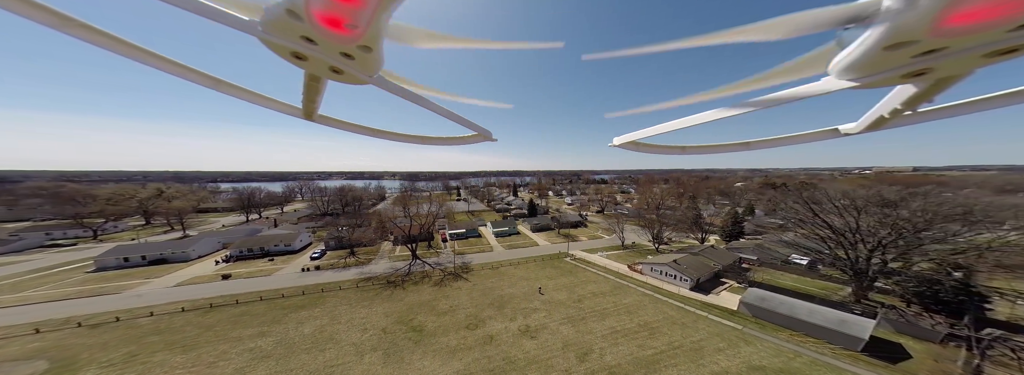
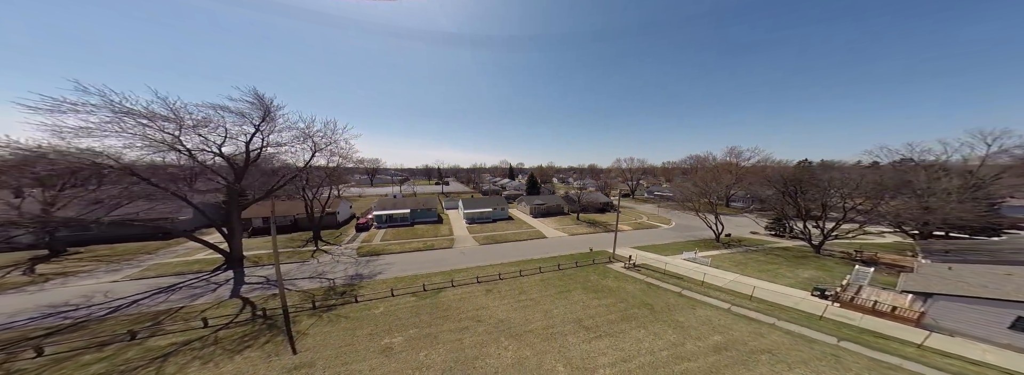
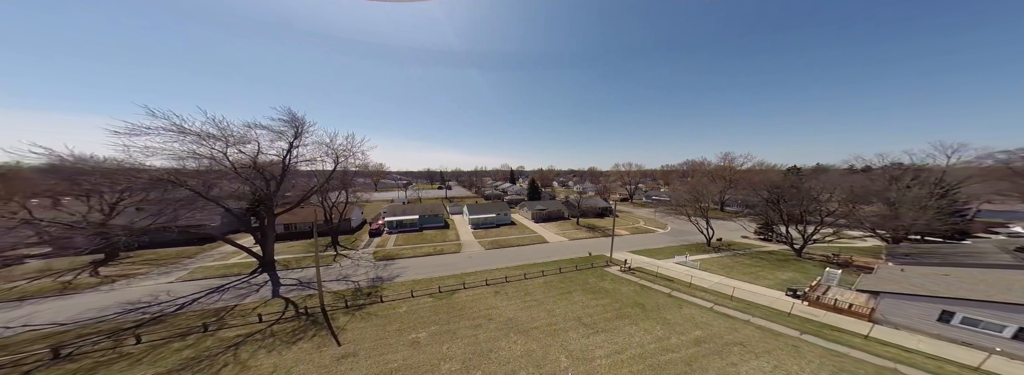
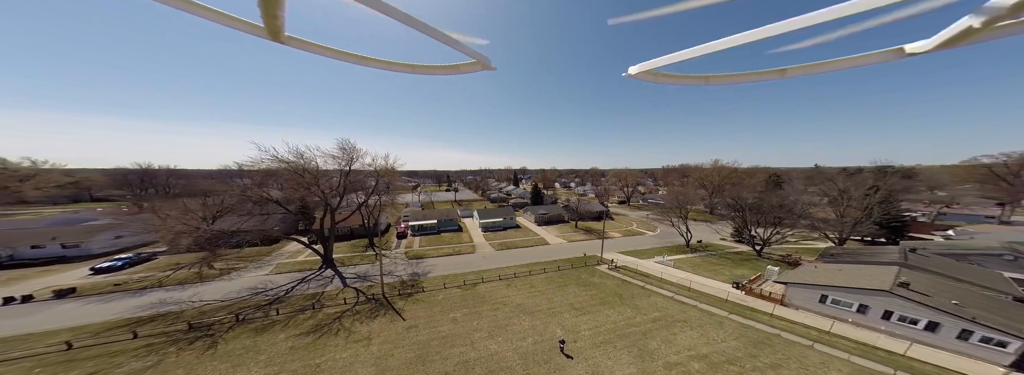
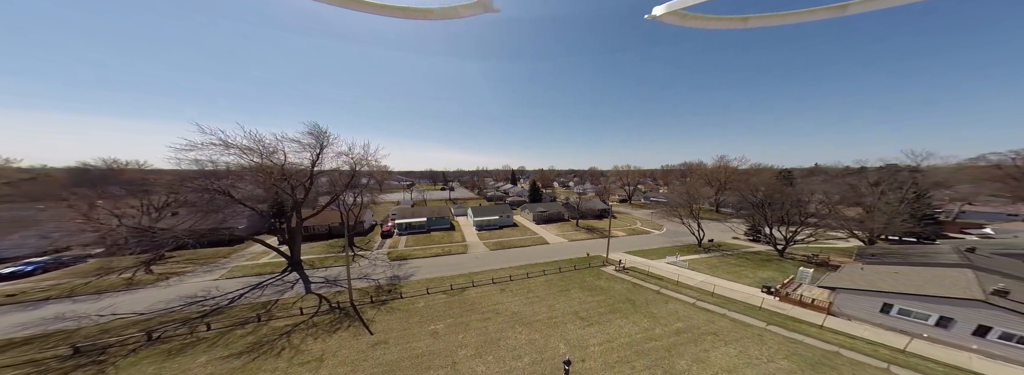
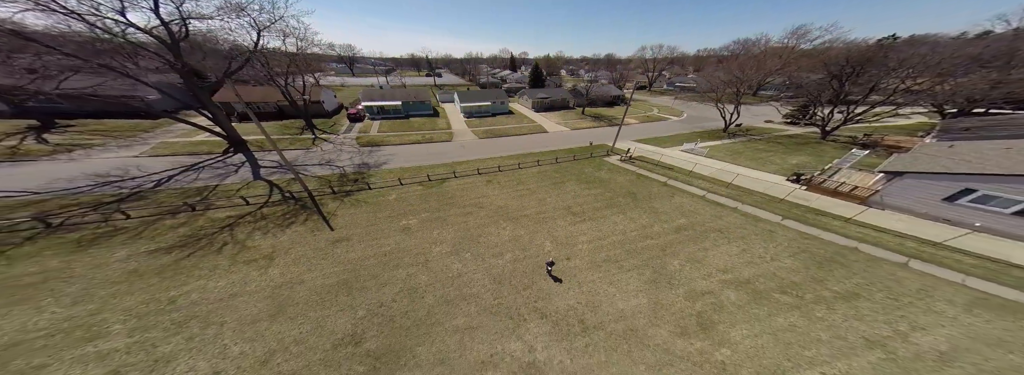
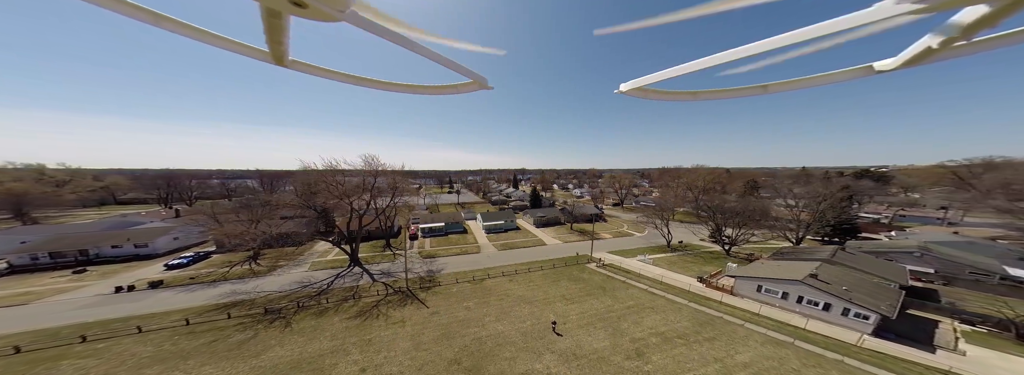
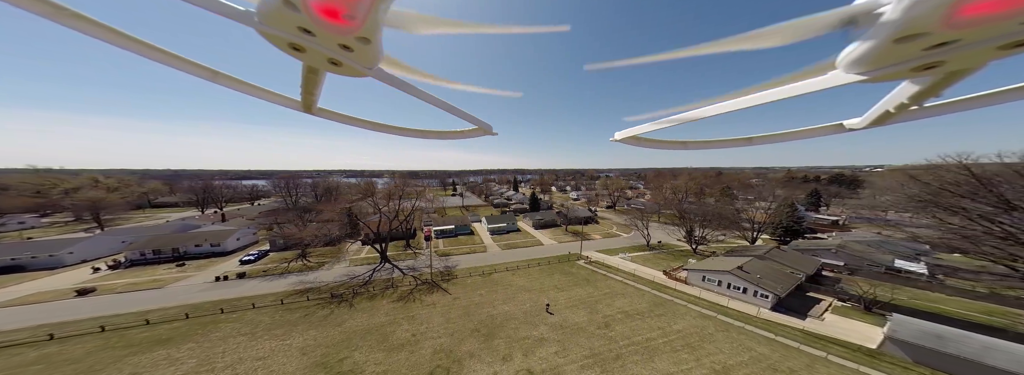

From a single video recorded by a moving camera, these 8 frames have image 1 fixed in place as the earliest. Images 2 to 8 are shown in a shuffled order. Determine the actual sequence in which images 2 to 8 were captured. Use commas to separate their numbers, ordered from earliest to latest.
8, 7, 4, 5, 3, 2, 6
